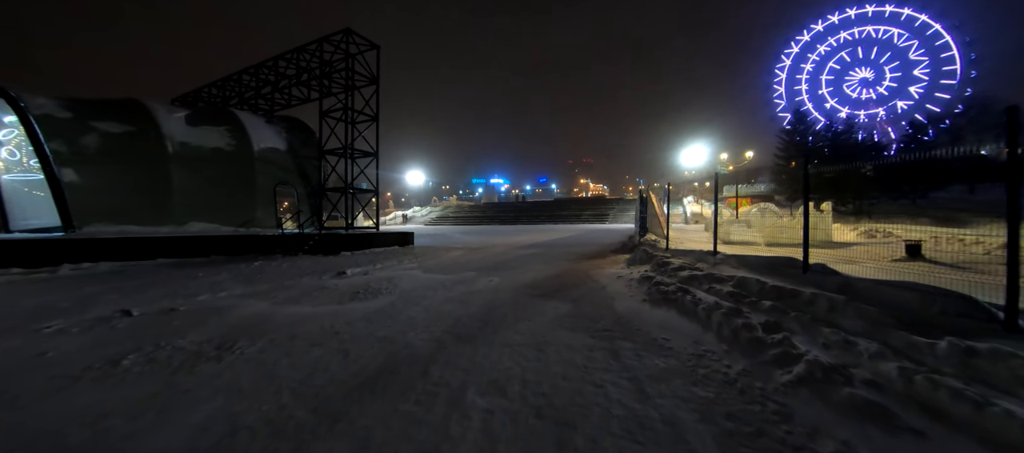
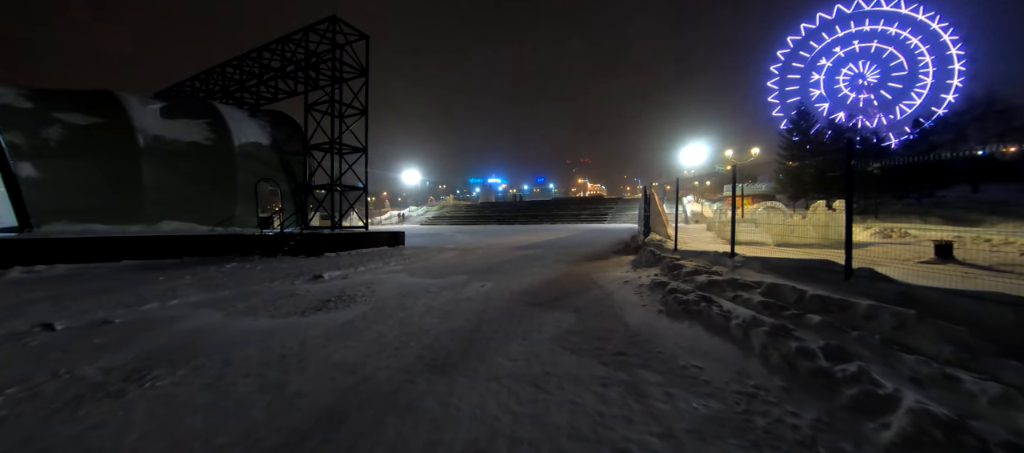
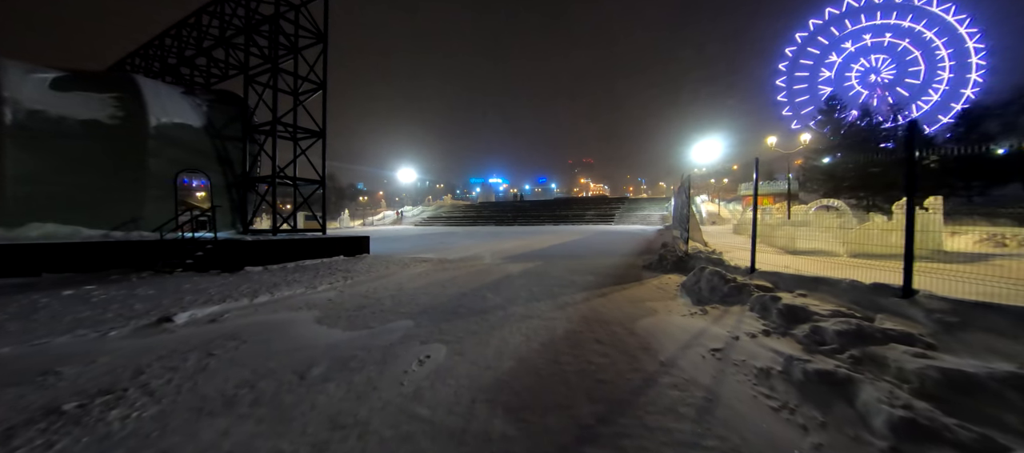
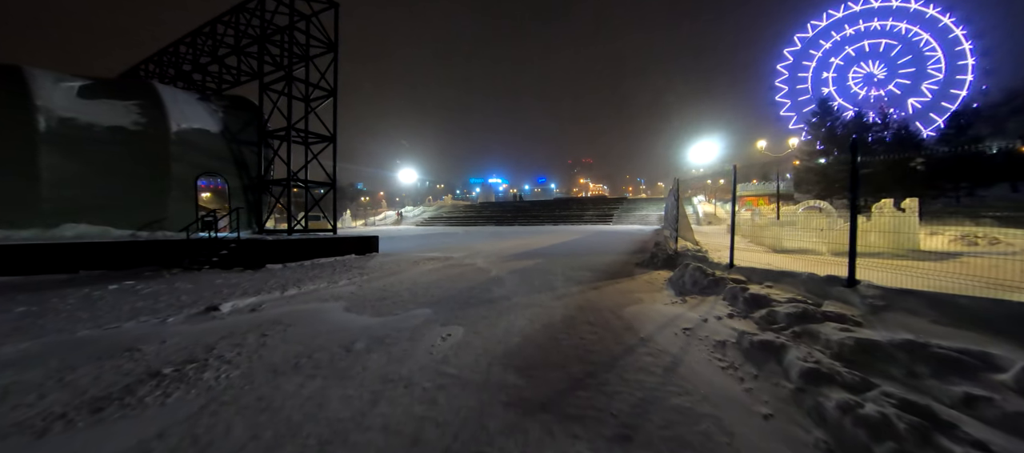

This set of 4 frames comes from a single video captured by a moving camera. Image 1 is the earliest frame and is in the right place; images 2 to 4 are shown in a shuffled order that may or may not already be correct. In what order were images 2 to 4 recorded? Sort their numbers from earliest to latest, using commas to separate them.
2, 4, 3
